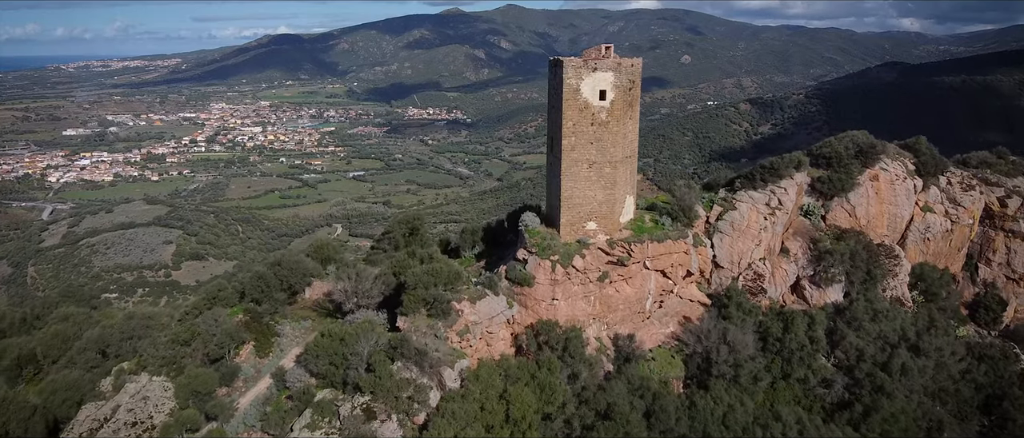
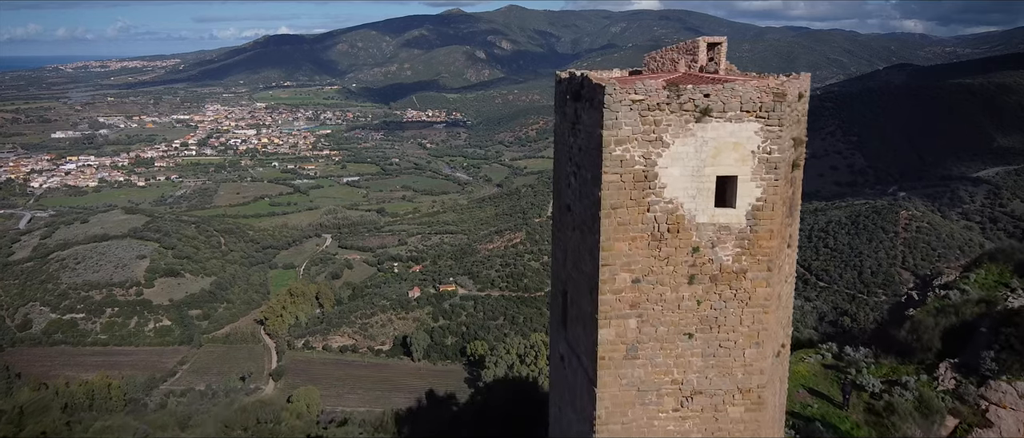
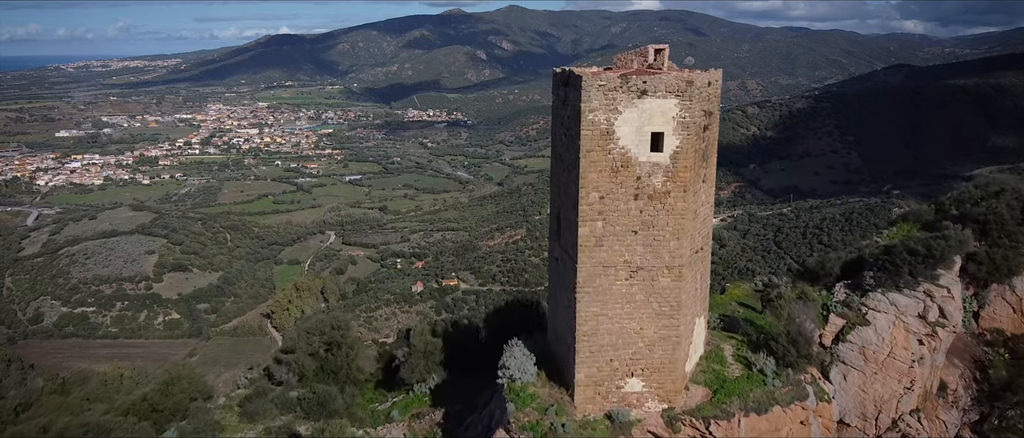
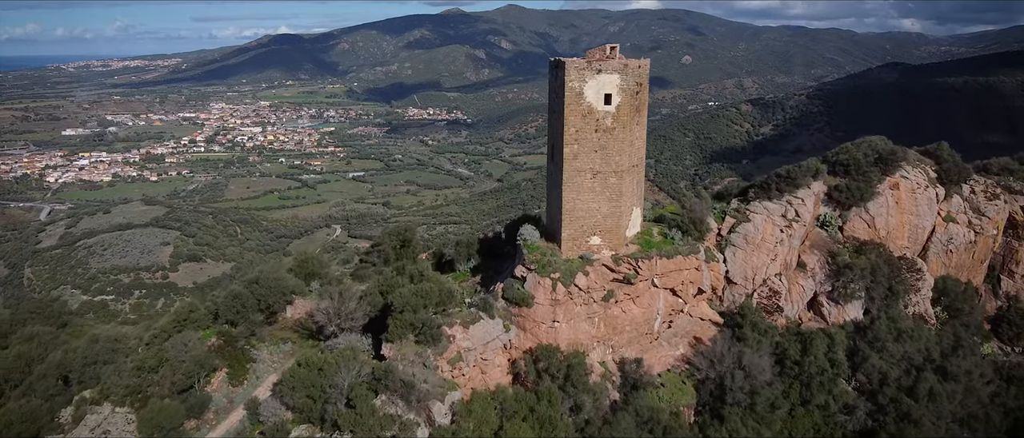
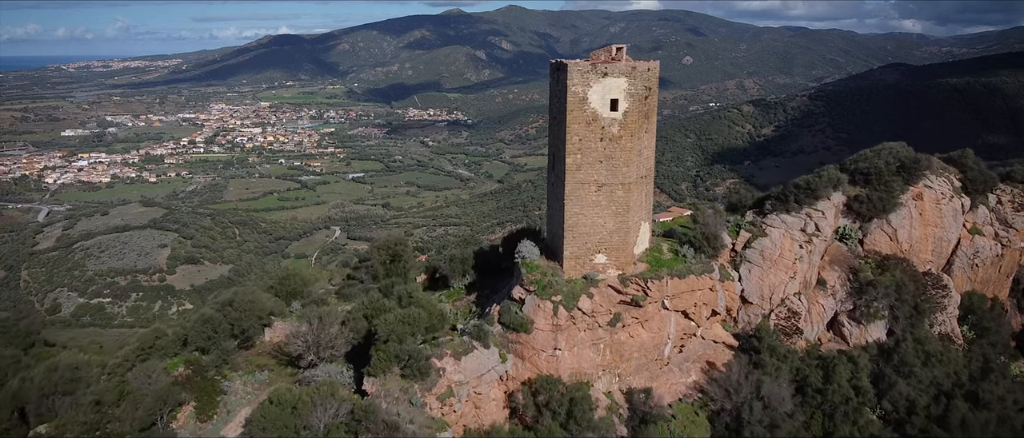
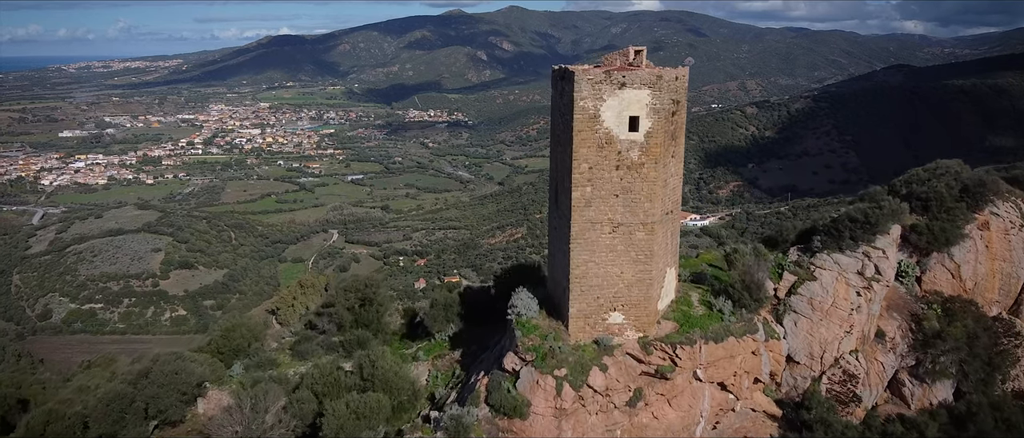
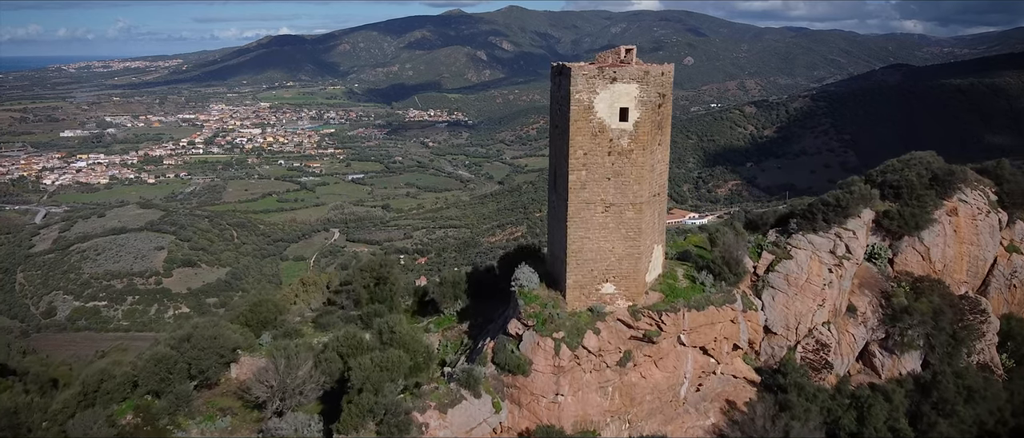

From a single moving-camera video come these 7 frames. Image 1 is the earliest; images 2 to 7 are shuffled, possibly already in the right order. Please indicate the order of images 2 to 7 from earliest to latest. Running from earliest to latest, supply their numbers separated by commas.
4, 5, 7, 6, 3, 2
